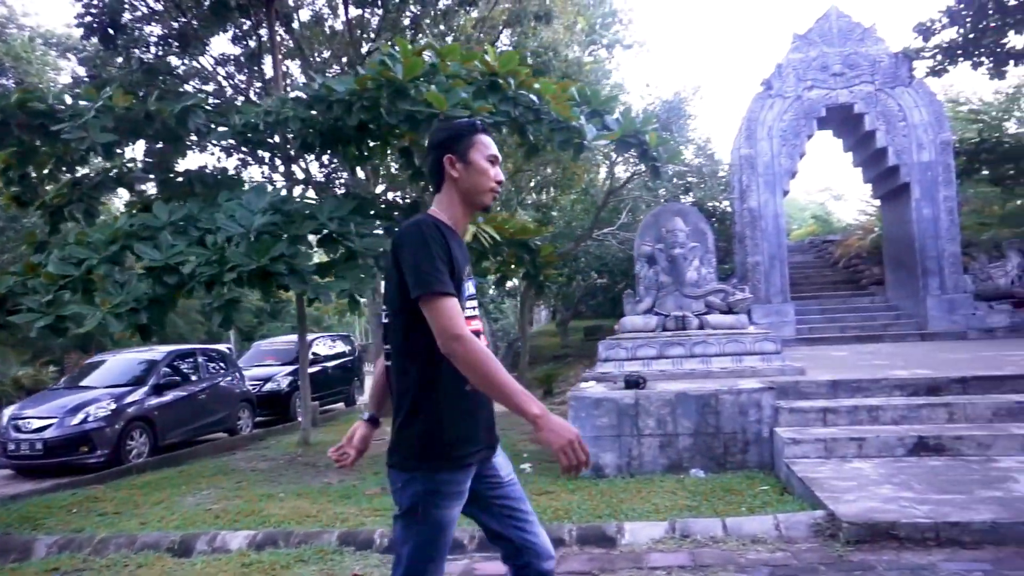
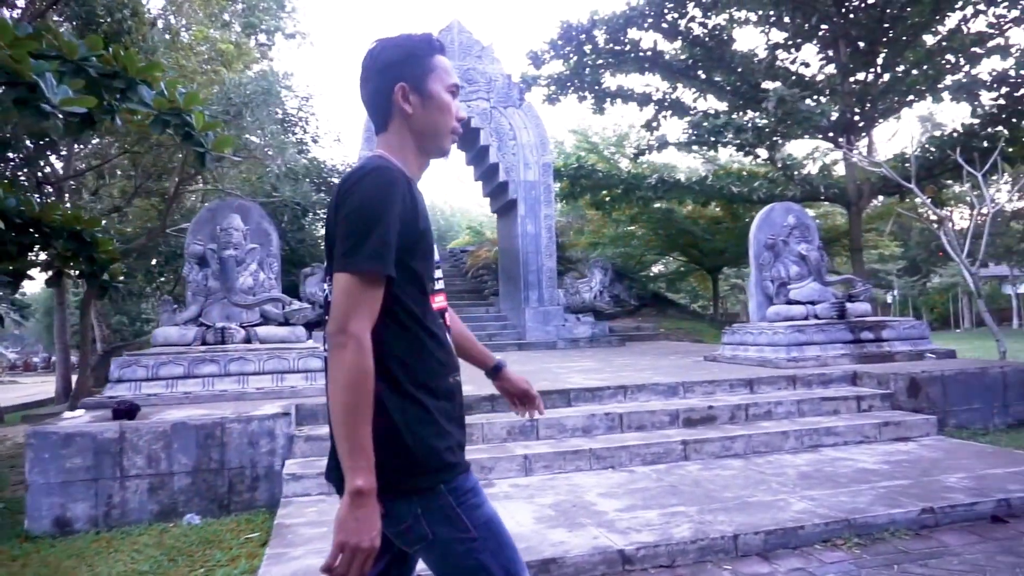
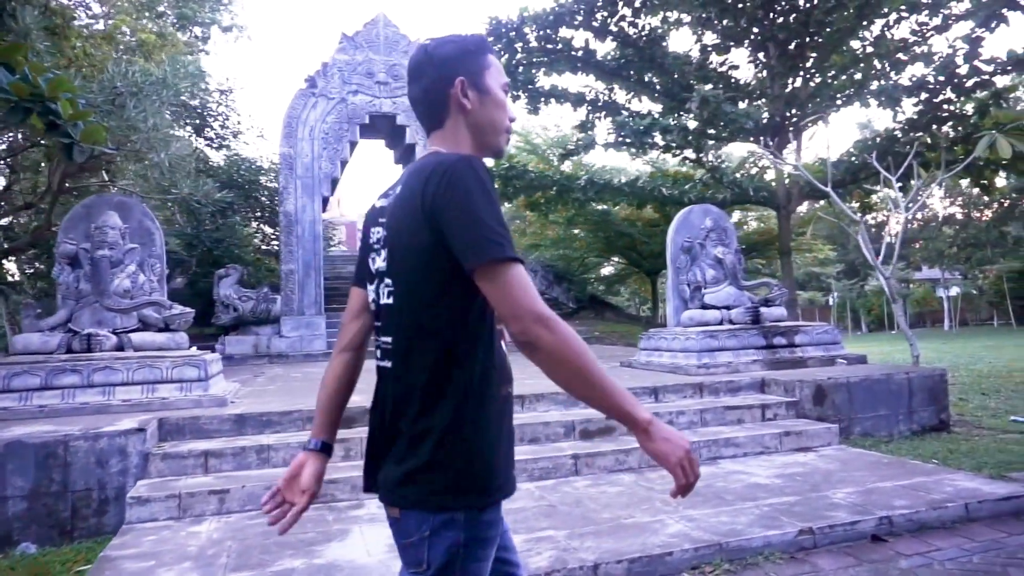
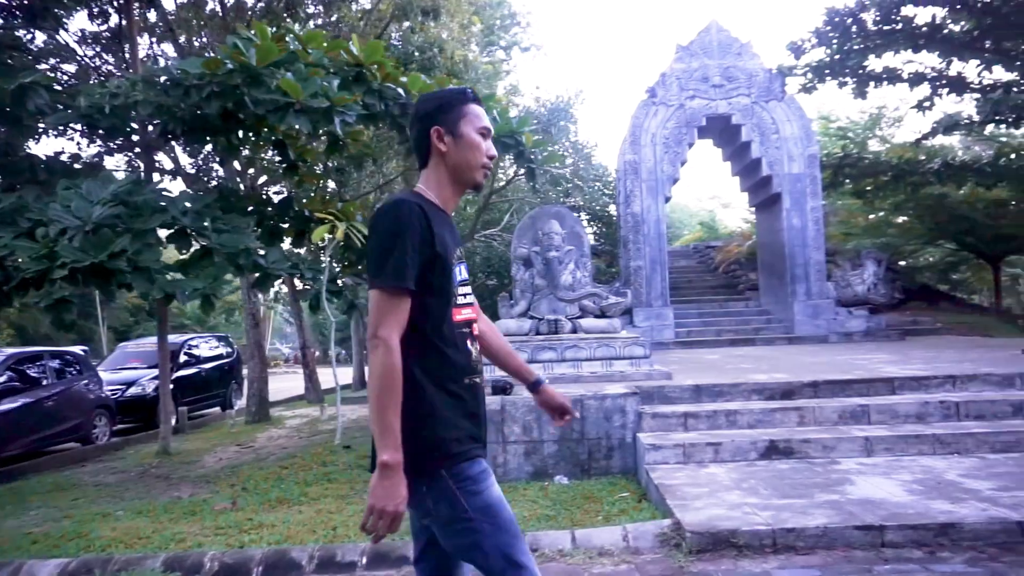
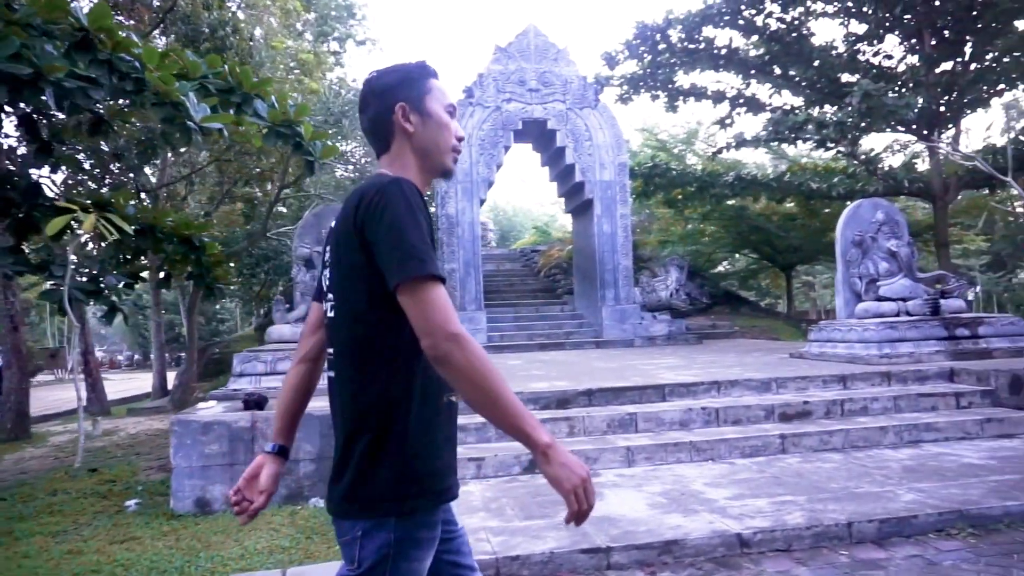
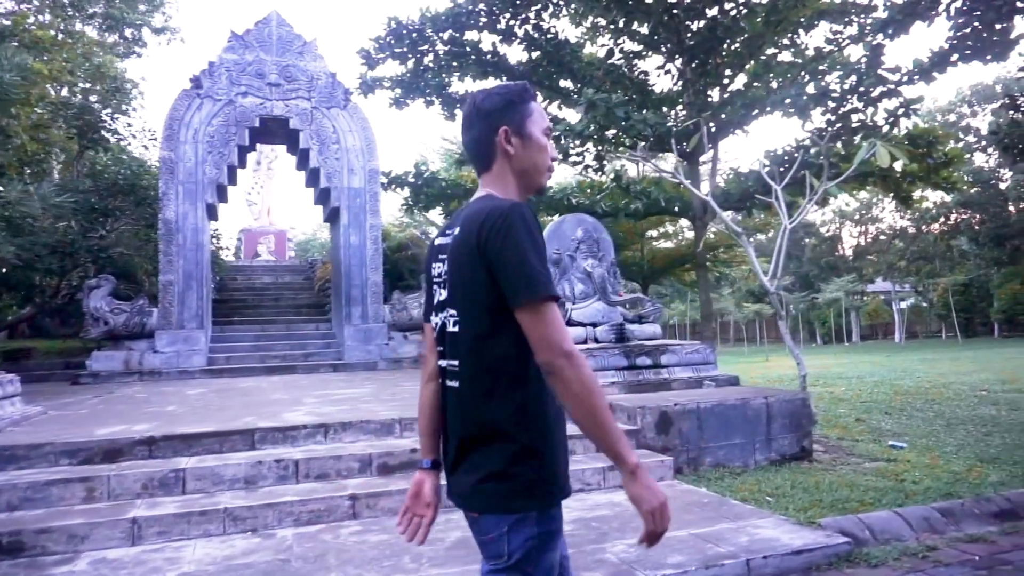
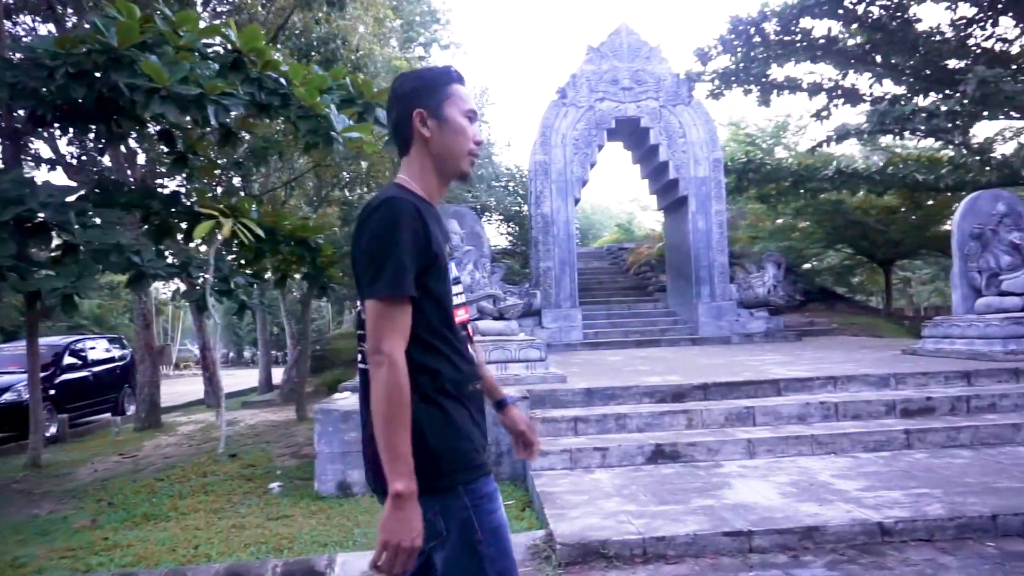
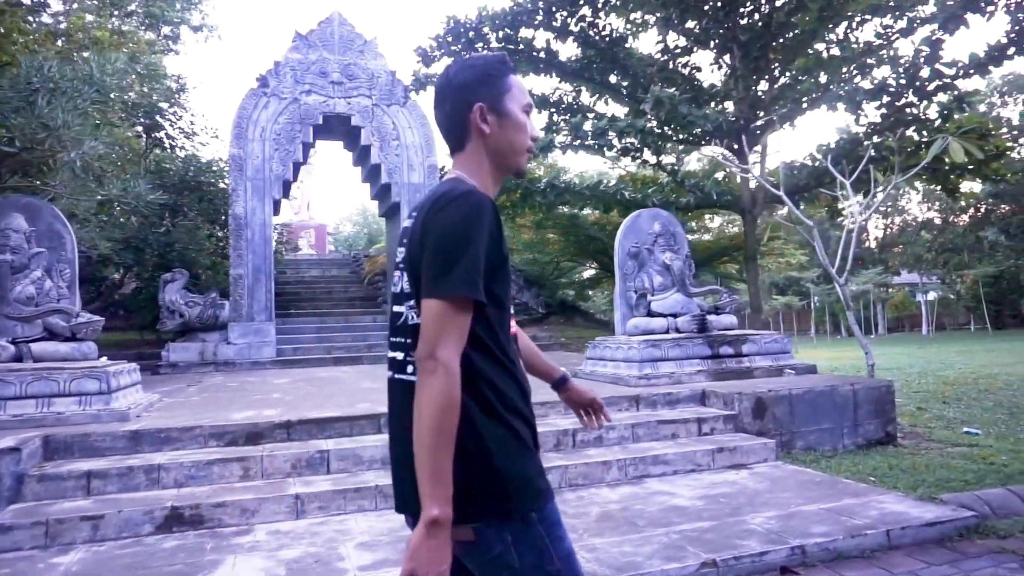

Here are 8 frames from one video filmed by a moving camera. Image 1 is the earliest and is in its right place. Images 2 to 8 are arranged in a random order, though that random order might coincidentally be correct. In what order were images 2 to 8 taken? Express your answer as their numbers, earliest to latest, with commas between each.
4, 7, 5, 2, 3, 8, 6
